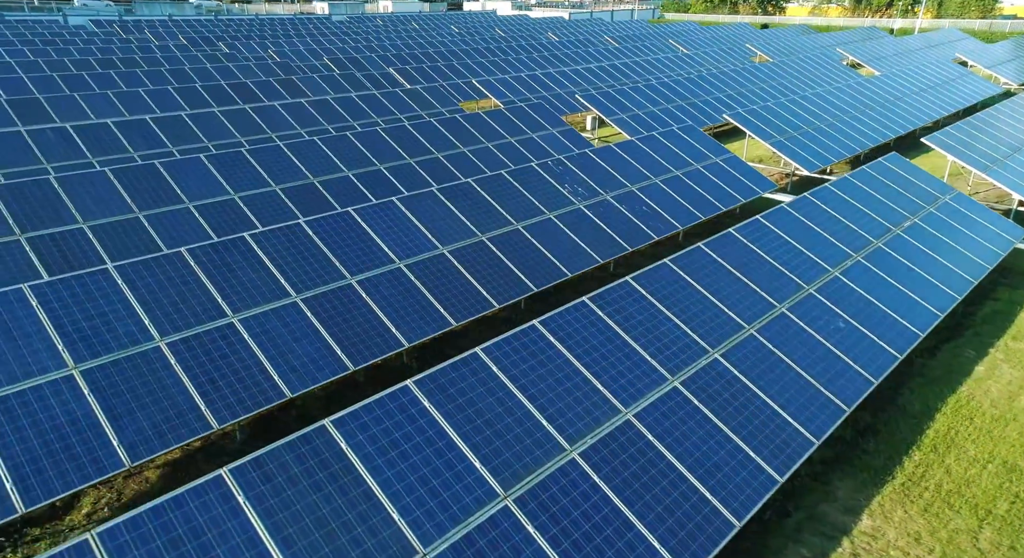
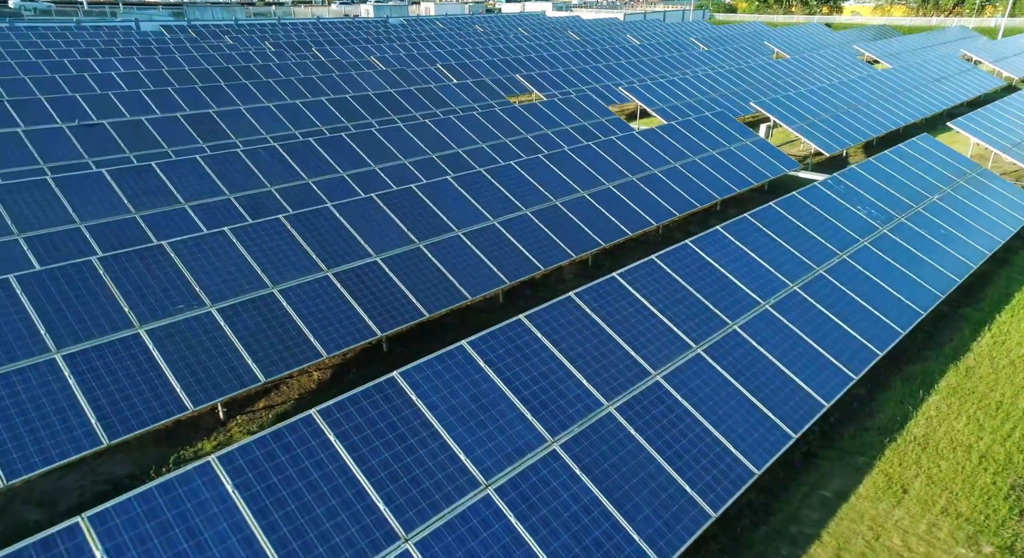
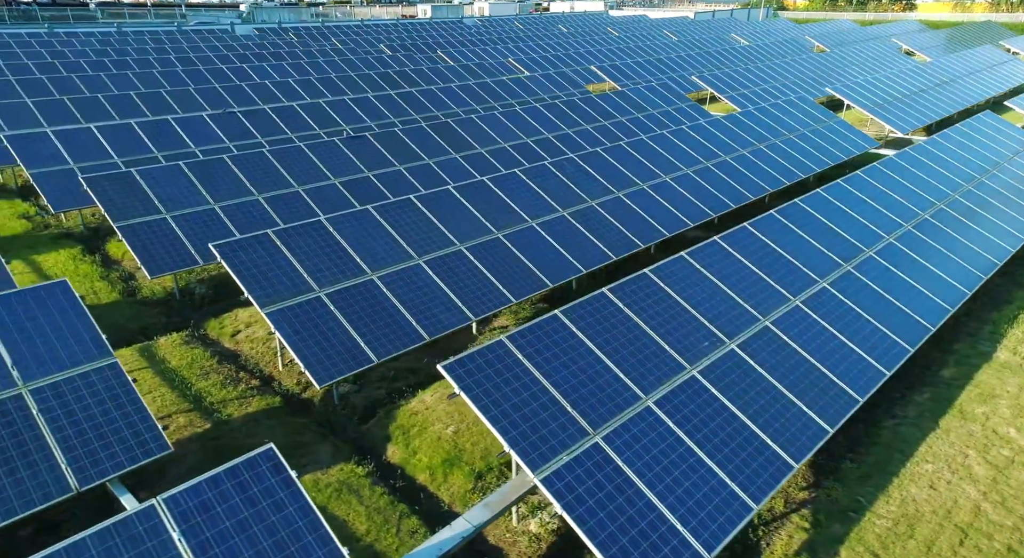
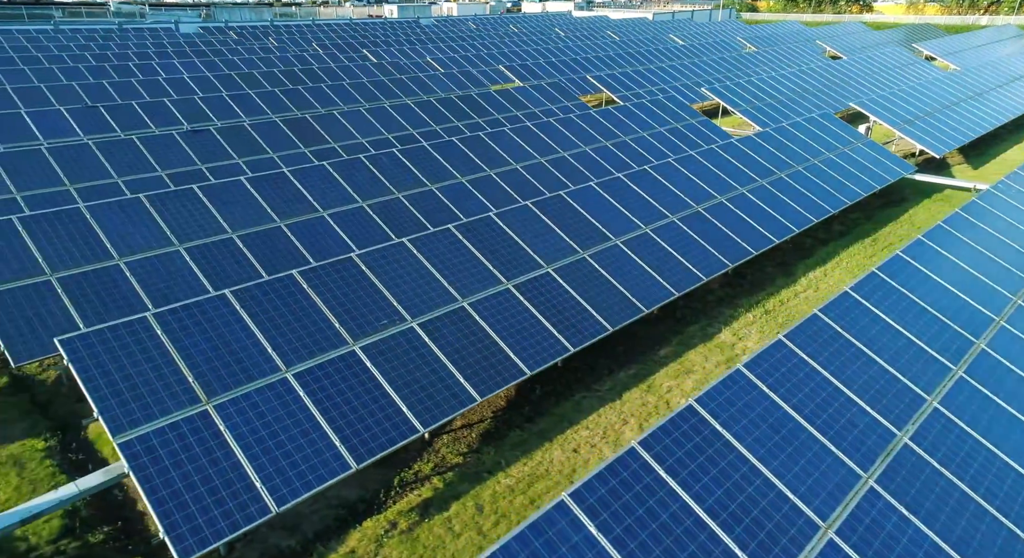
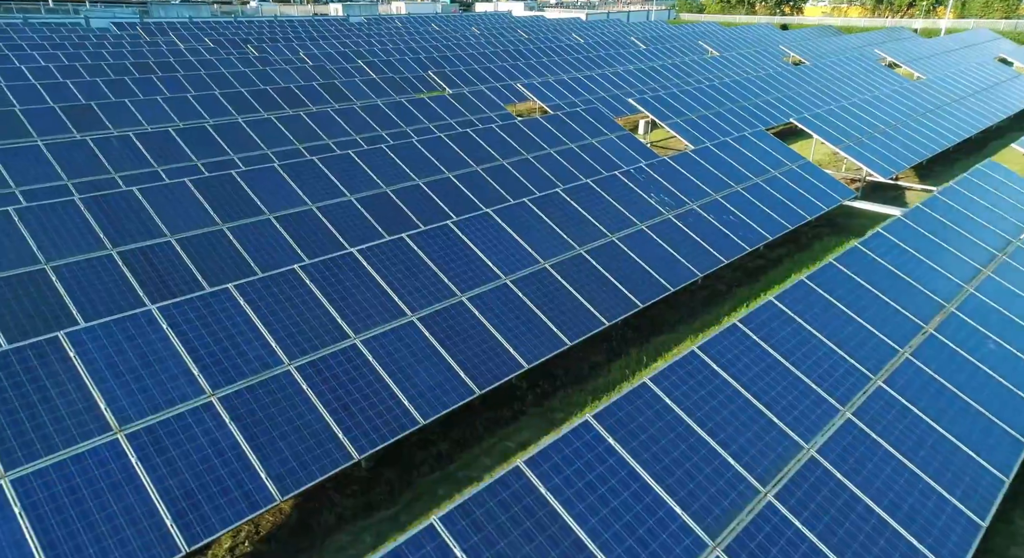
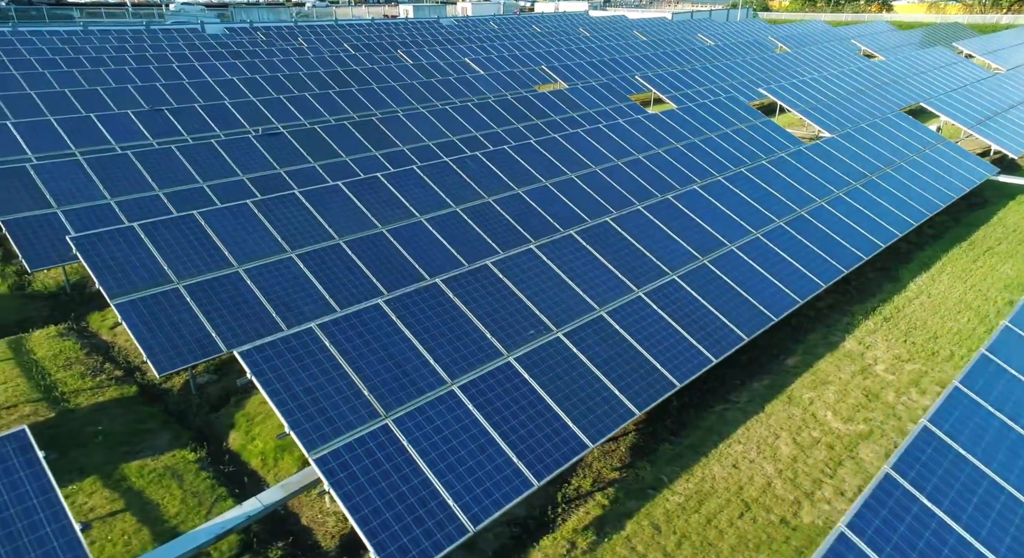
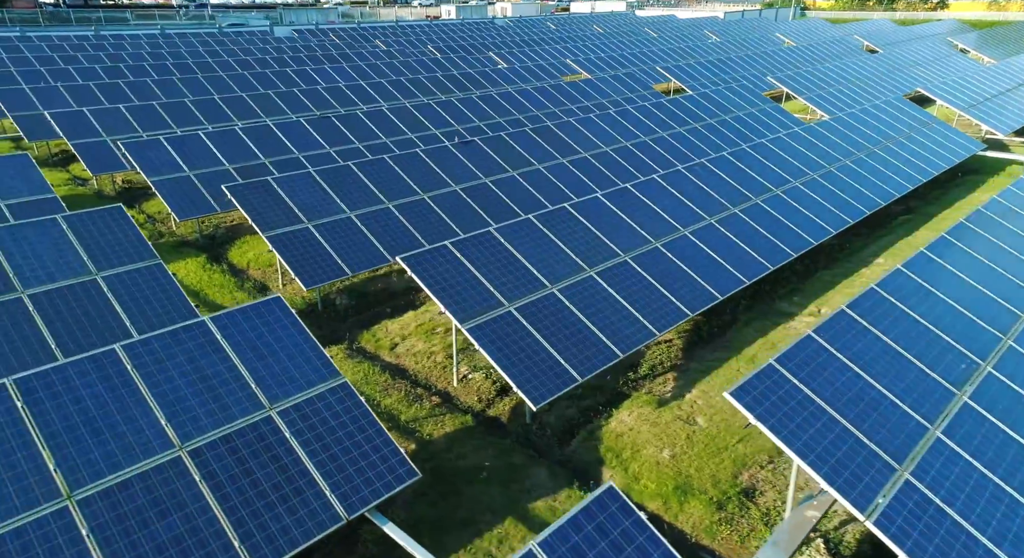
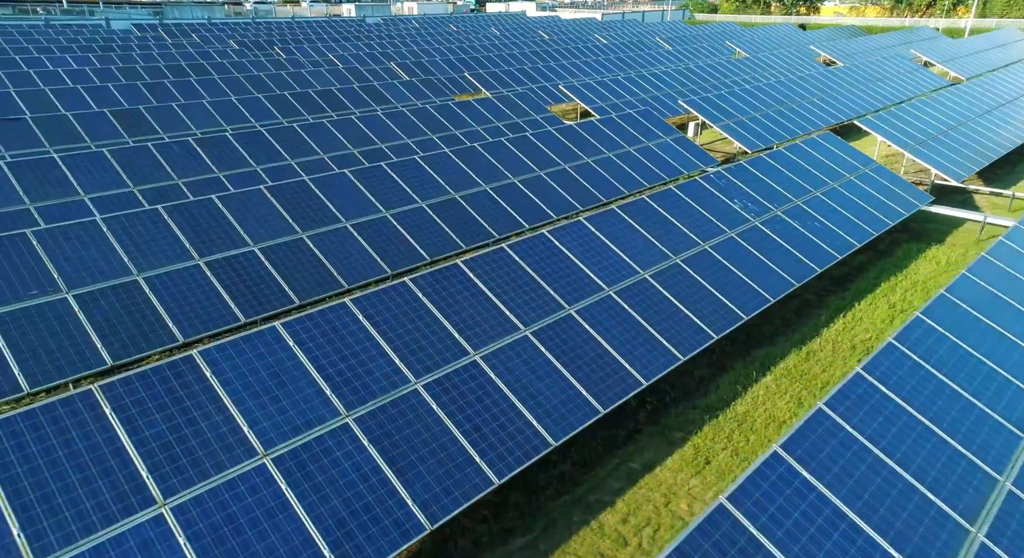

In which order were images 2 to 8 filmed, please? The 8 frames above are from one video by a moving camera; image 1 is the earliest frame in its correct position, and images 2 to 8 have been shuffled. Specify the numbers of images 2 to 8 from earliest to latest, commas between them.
5, 8, 2, 4, 6, 3, 7
